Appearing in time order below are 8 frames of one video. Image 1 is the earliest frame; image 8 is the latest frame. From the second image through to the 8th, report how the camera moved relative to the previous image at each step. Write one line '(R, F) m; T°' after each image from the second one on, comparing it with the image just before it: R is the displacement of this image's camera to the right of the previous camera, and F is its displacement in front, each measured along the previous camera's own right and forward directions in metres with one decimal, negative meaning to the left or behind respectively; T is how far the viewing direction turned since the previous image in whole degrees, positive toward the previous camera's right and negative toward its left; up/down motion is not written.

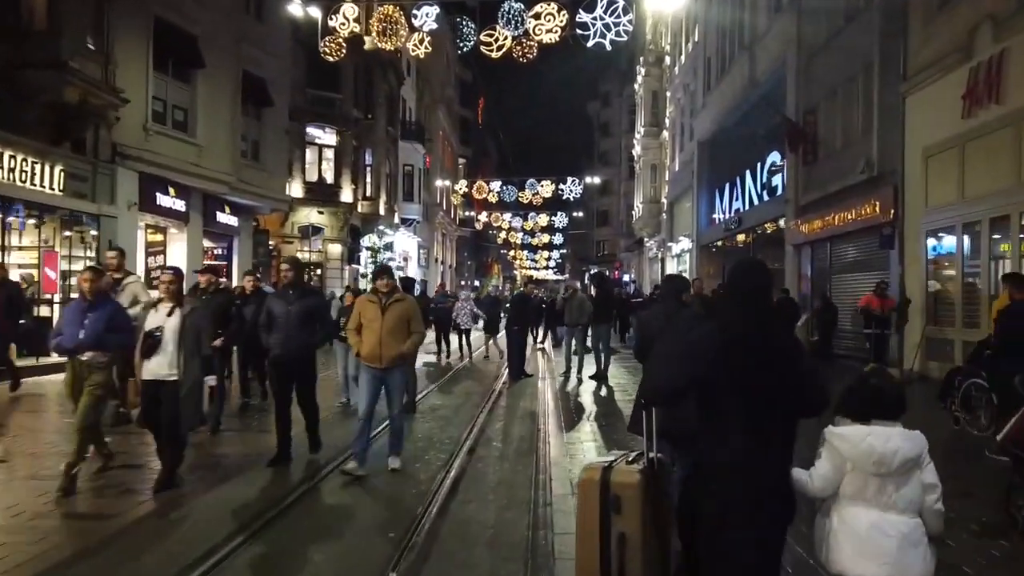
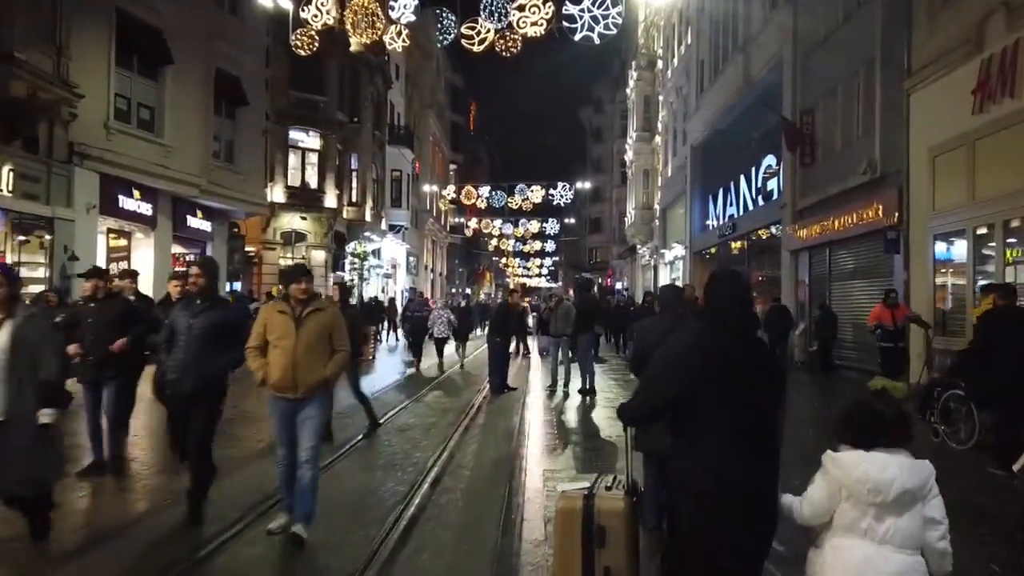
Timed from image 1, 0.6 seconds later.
(+0.3, +1.1) m; 0°
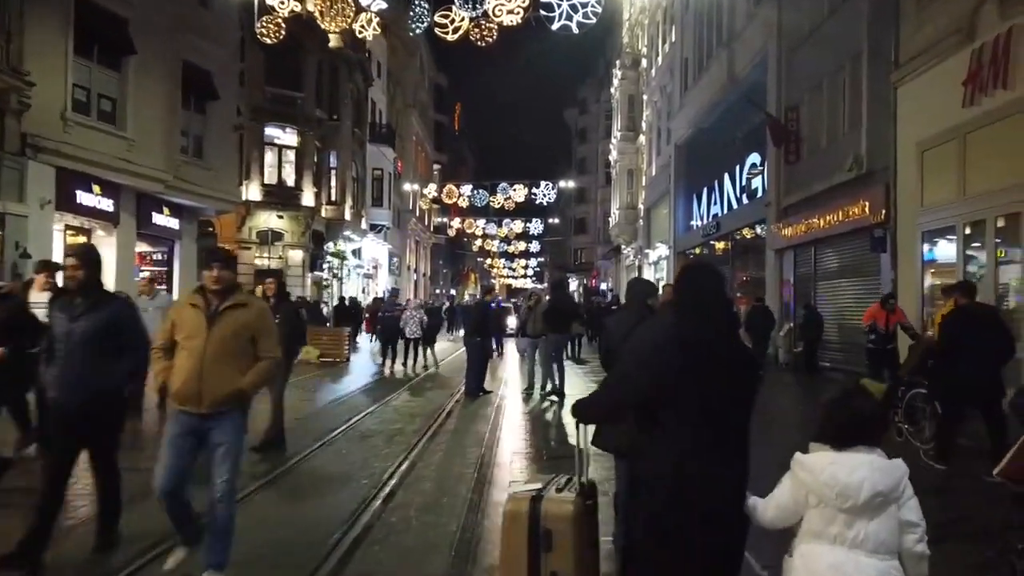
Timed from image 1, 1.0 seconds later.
(+0.2, +0.7) m; +1°
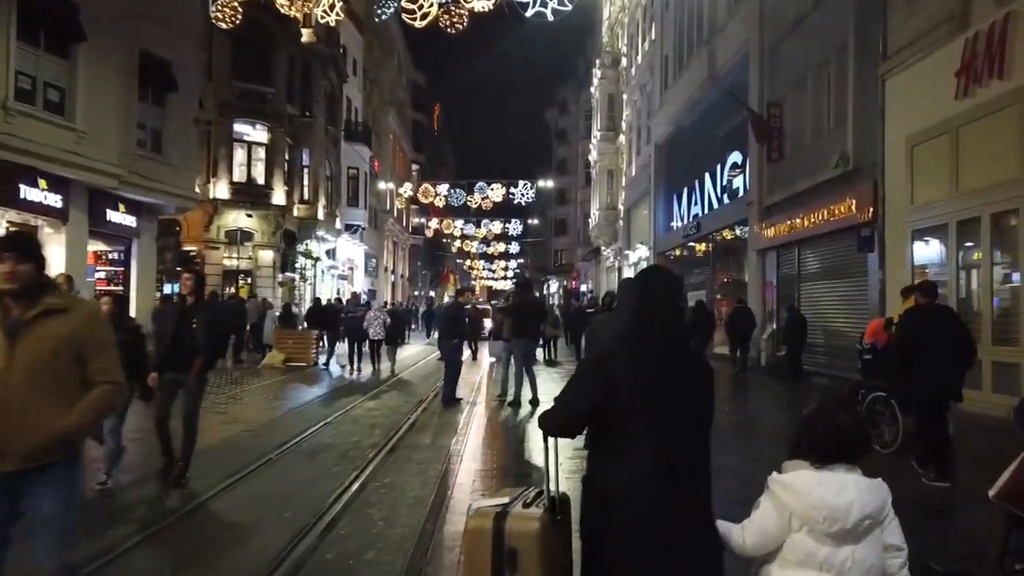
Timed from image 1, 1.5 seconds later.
(+0.2, +0.9) m; +1°
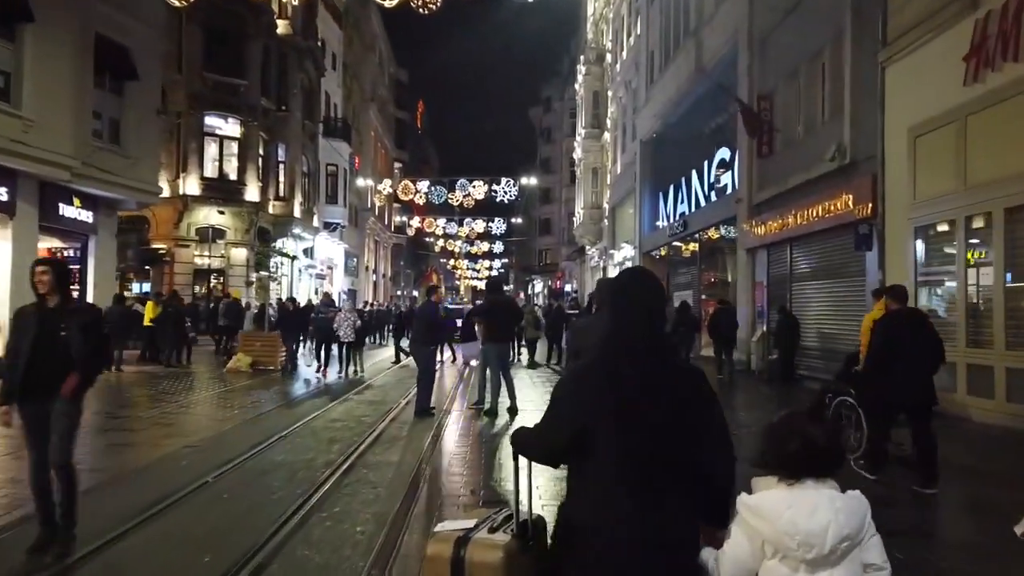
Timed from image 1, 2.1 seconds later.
(+0.2, +1.1) m; +1°
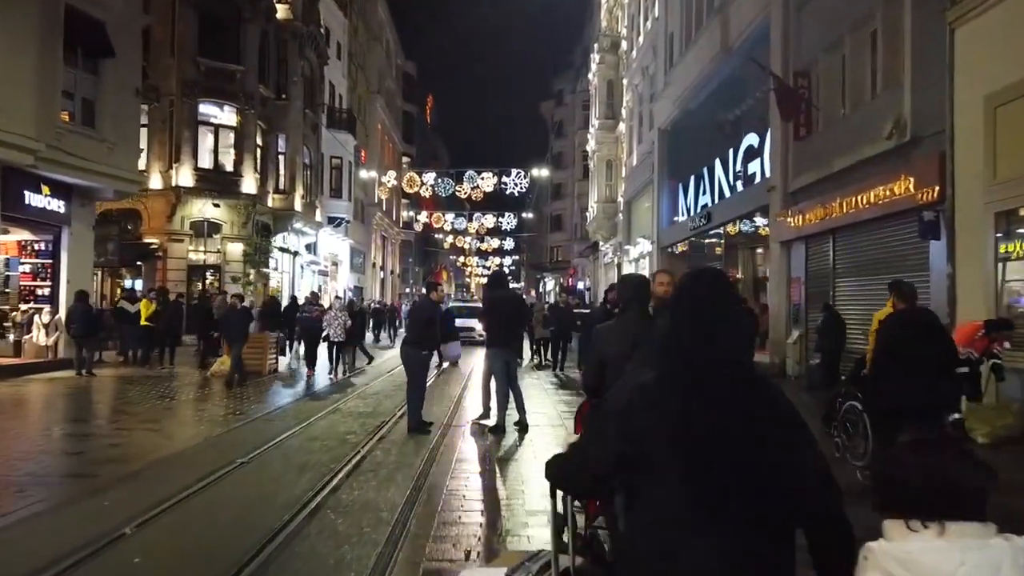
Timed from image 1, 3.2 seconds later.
(0.0, +2.0) m; -1°
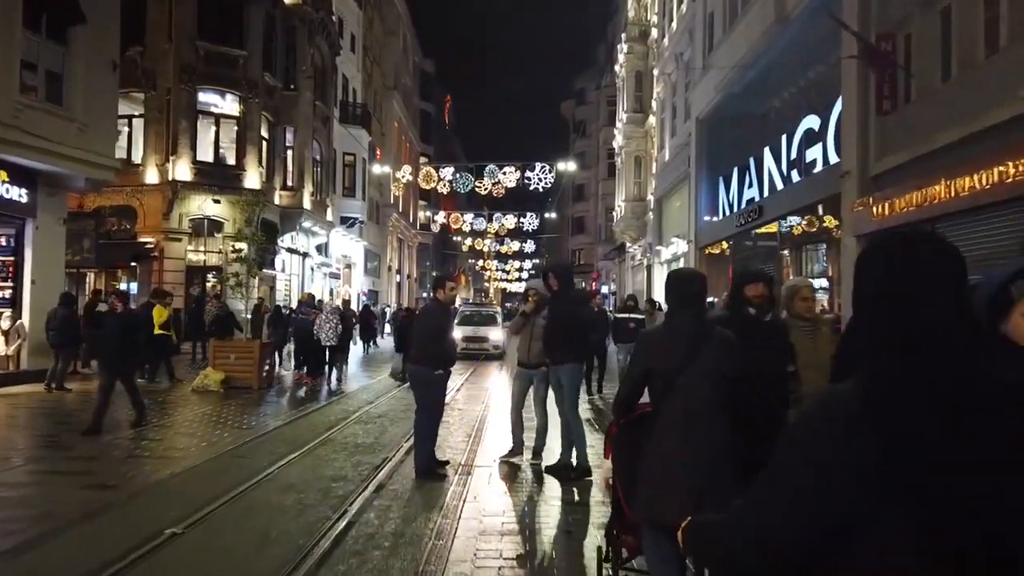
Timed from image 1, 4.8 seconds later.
(-0.3, +2.9) m; -1°
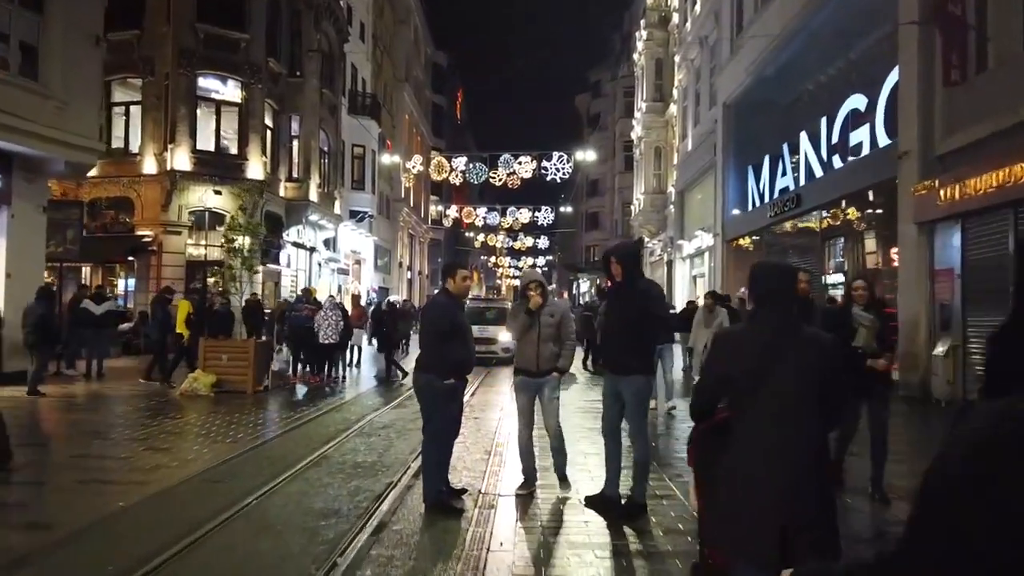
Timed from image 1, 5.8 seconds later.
(-0.2, +1.7) m; -1°
